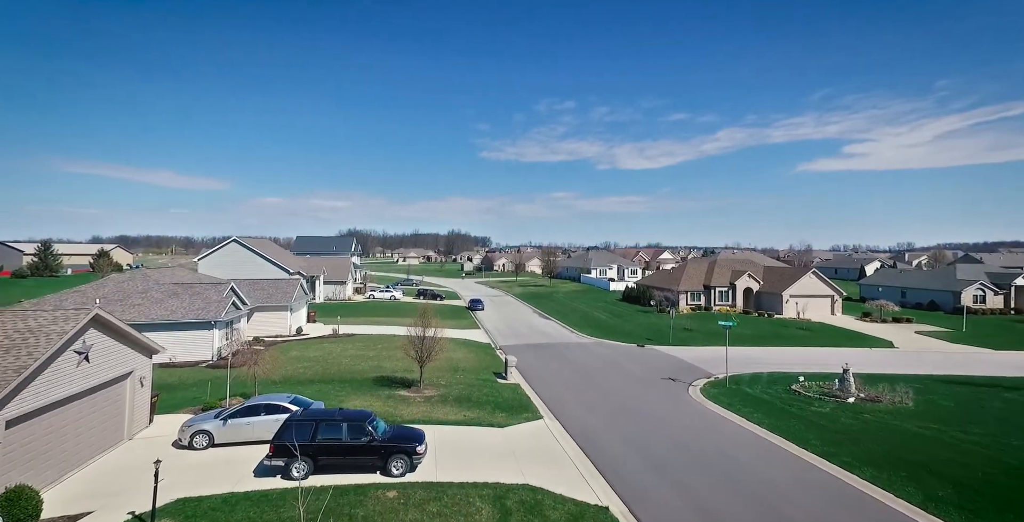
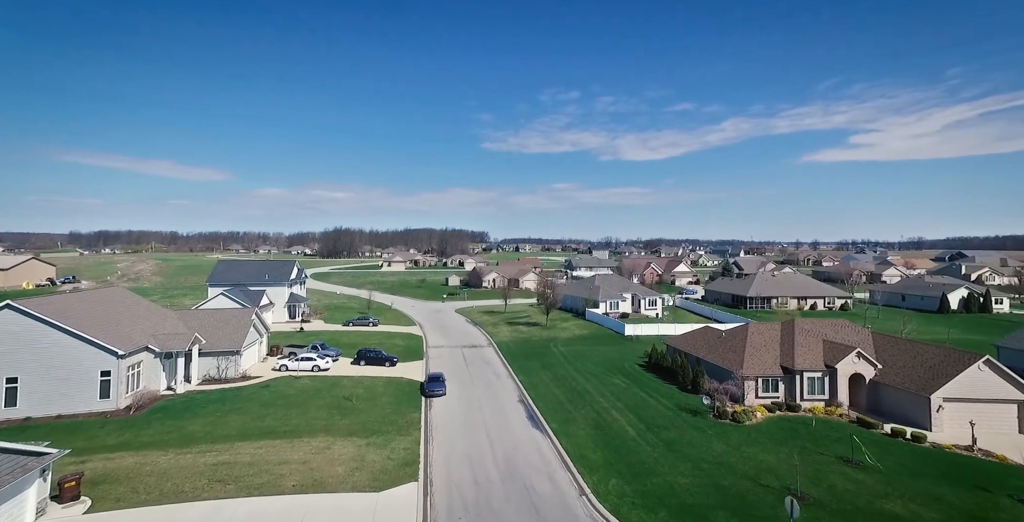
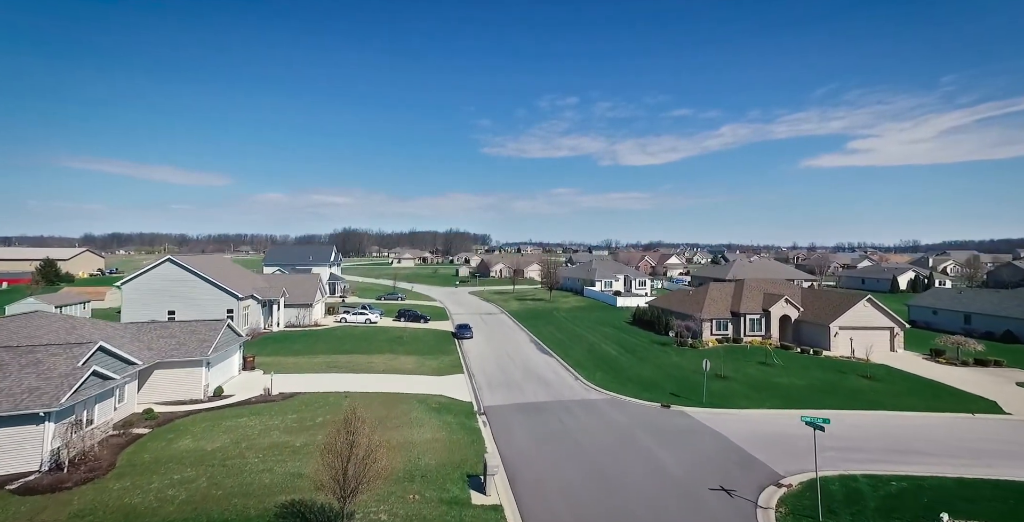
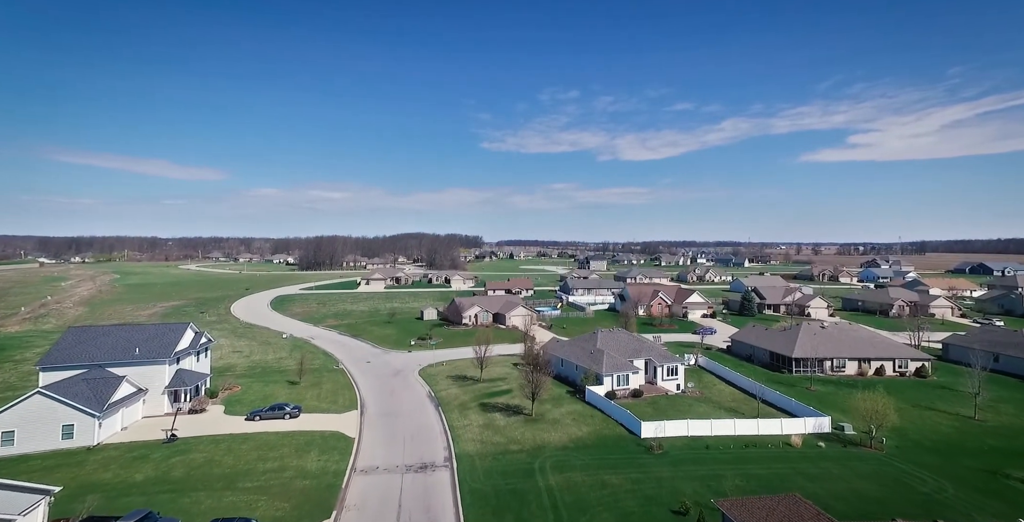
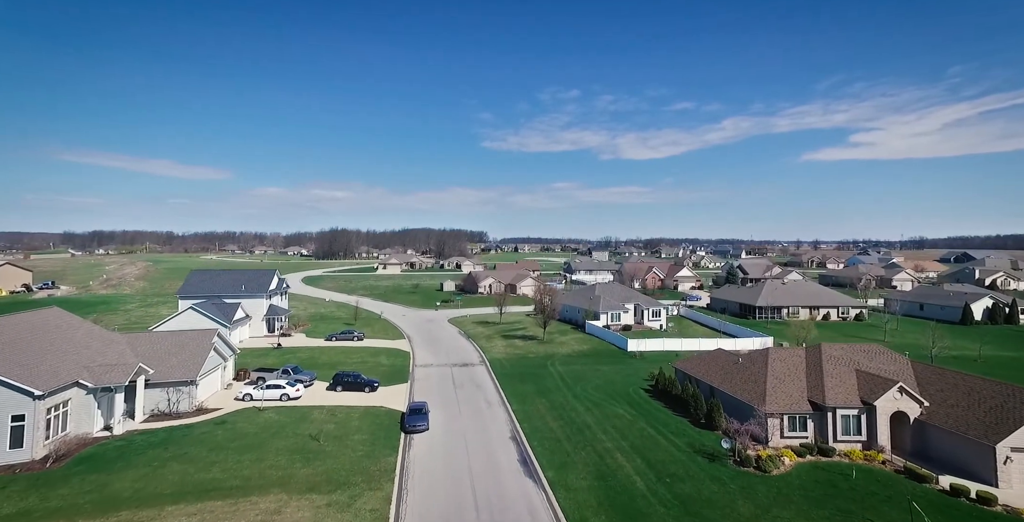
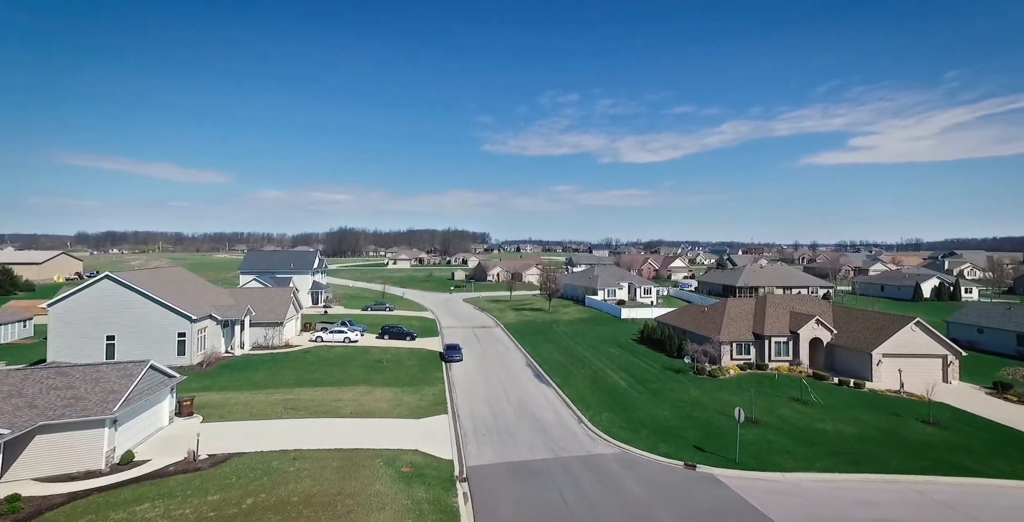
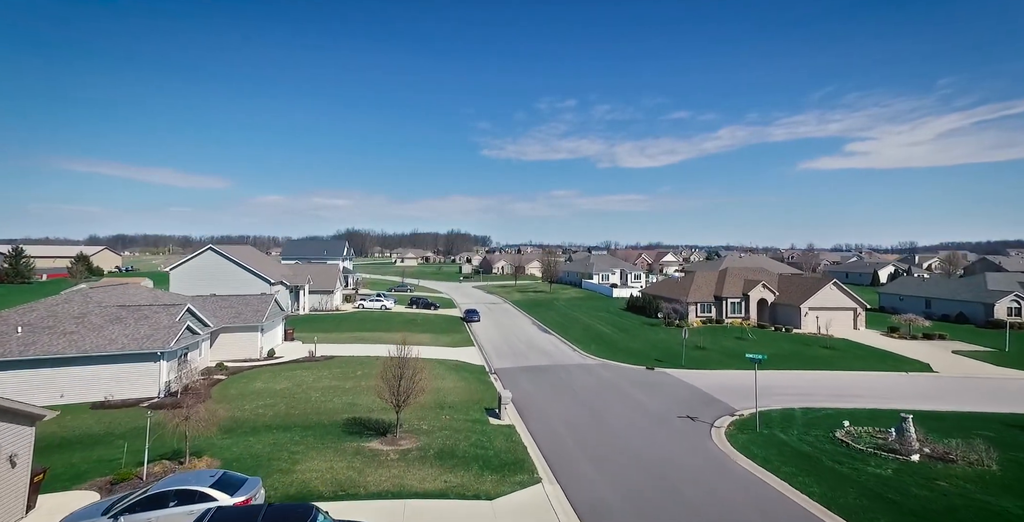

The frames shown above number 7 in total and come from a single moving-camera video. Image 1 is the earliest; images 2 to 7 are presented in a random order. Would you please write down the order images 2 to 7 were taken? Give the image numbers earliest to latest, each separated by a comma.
7, 3, 6, 2, 5, 4
